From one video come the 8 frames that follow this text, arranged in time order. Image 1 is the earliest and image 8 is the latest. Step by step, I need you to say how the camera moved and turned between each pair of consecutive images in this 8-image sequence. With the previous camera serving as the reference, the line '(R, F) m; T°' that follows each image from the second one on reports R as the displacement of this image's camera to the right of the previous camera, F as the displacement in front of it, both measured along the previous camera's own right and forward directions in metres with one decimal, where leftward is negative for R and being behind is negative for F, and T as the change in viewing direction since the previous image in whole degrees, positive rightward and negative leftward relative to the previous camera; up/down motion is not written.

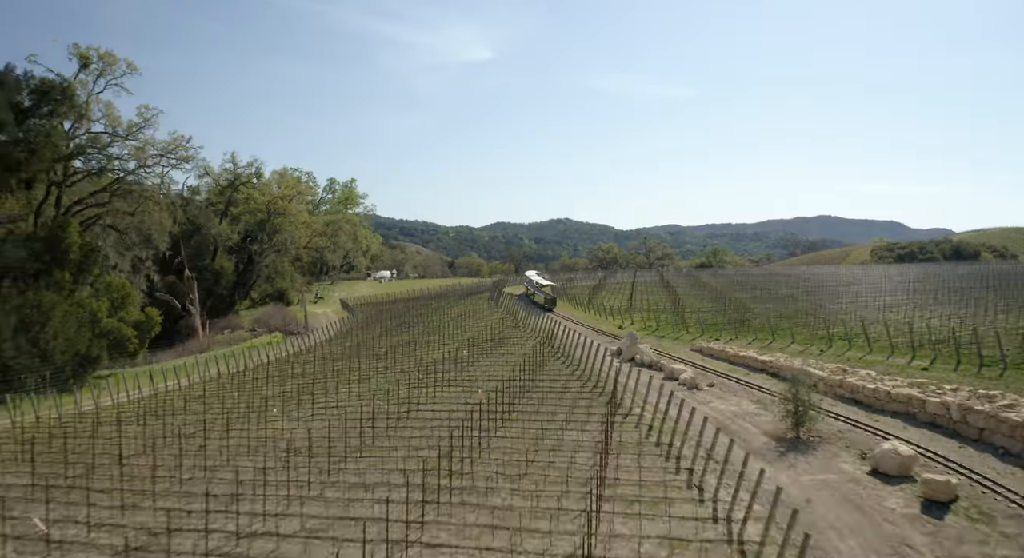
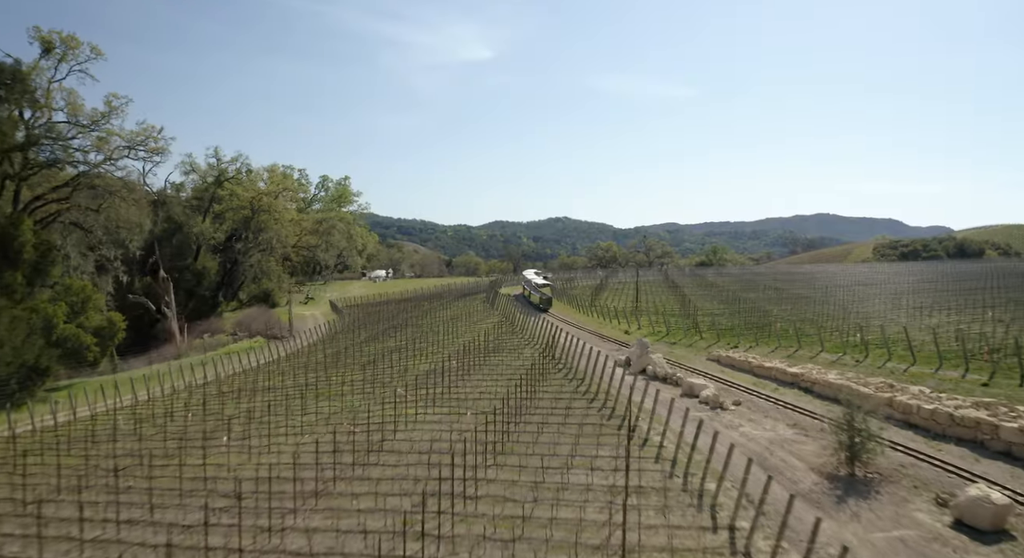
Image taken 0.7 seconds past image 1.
(+0.1, +2.5) m; 0°
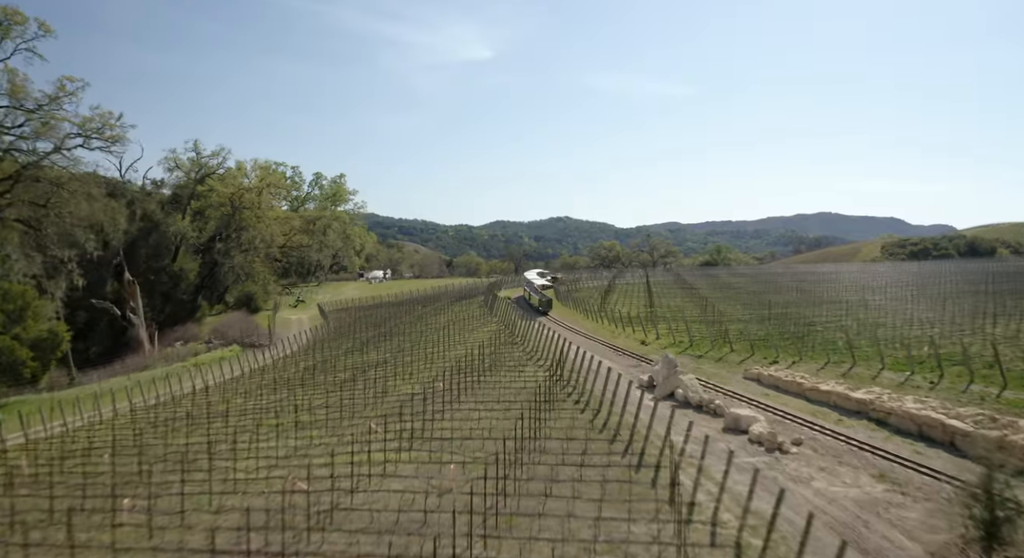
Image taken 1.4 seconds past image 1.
(+0.1, +3.5) m; 0°
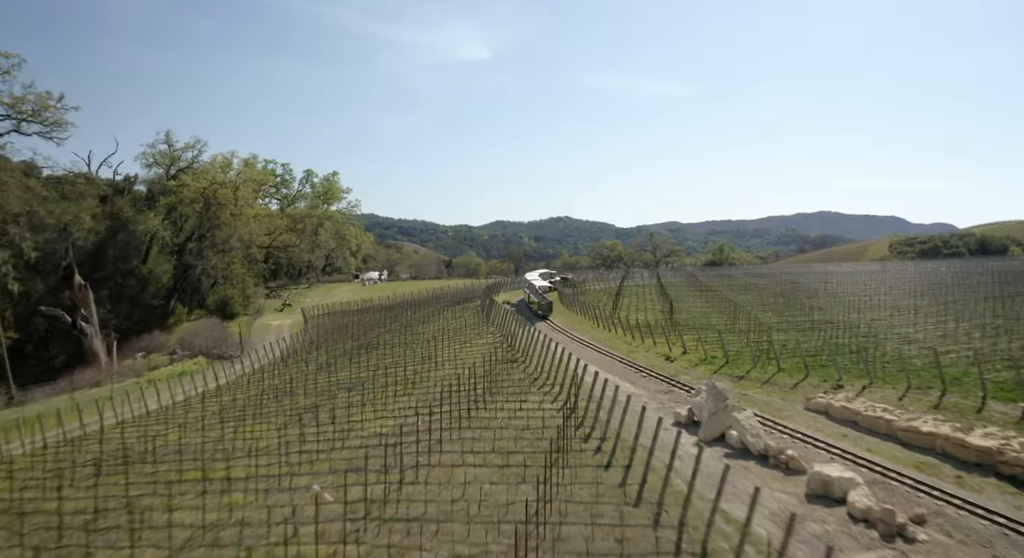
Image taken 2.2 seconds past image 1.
(0.0, +3.9) m; 0°
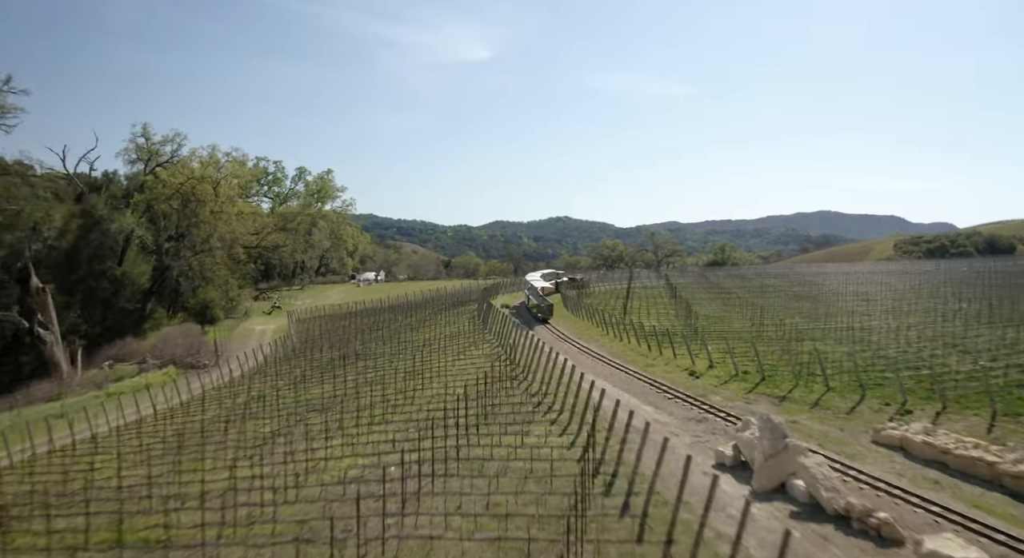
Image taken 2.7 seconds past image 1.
(0.0, +2.7) m; 0°
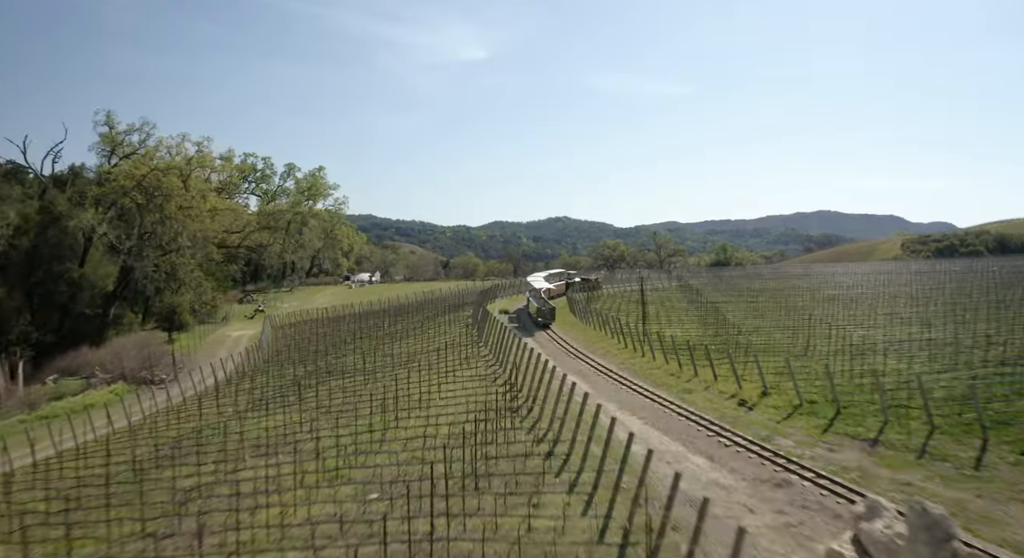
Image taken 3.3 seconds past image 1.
(0.0, +3.7) m; 0°
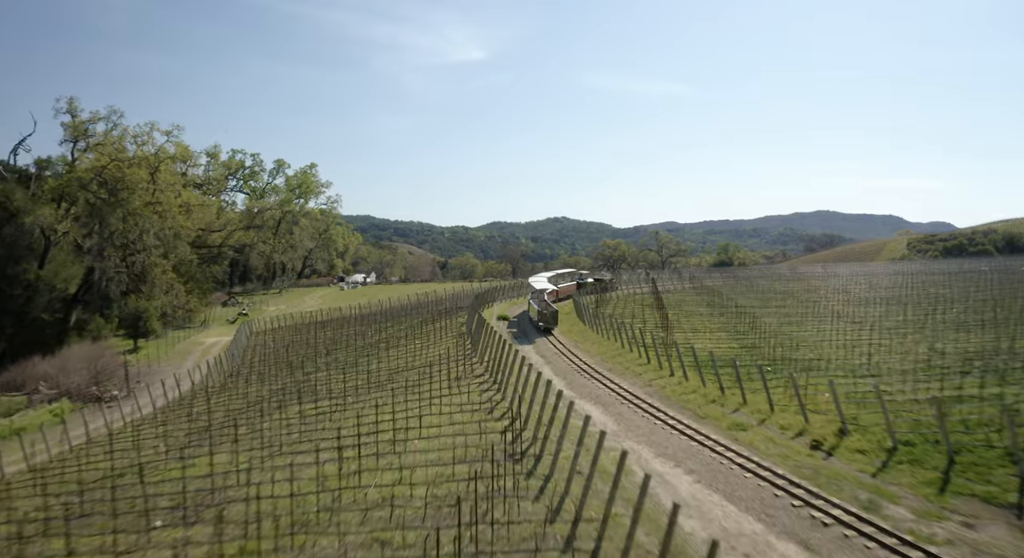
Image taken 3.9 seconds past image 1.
(0.0, +3.2) m; 0°
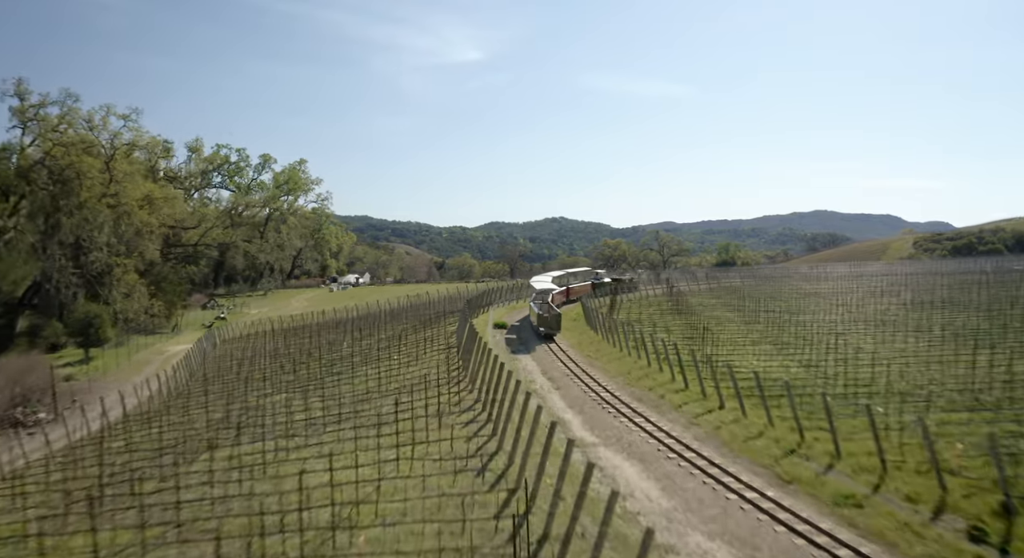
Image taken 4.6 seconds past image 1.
(0.0, +3.5) m; 0°
